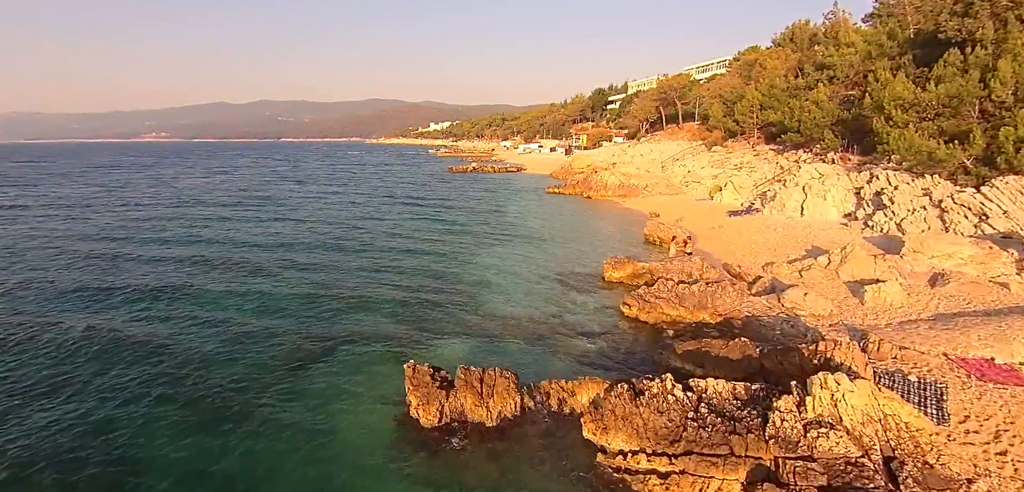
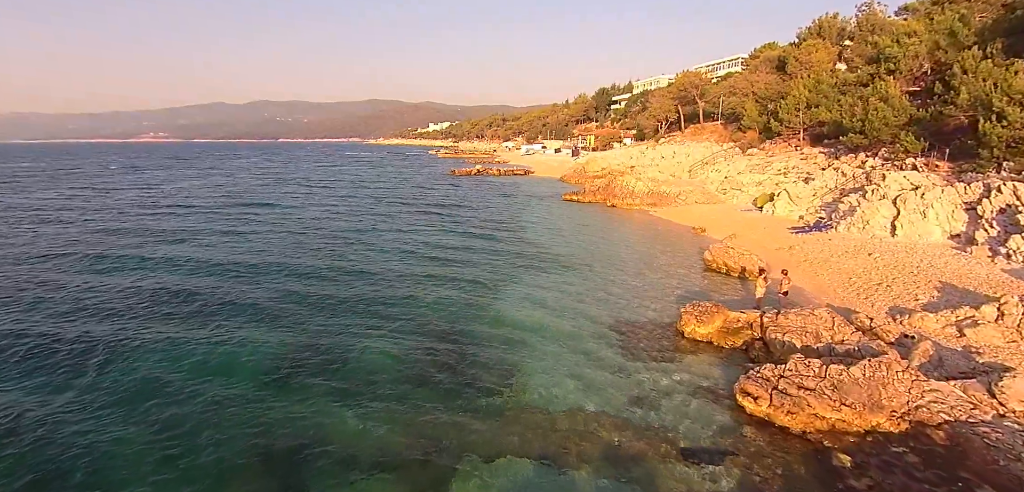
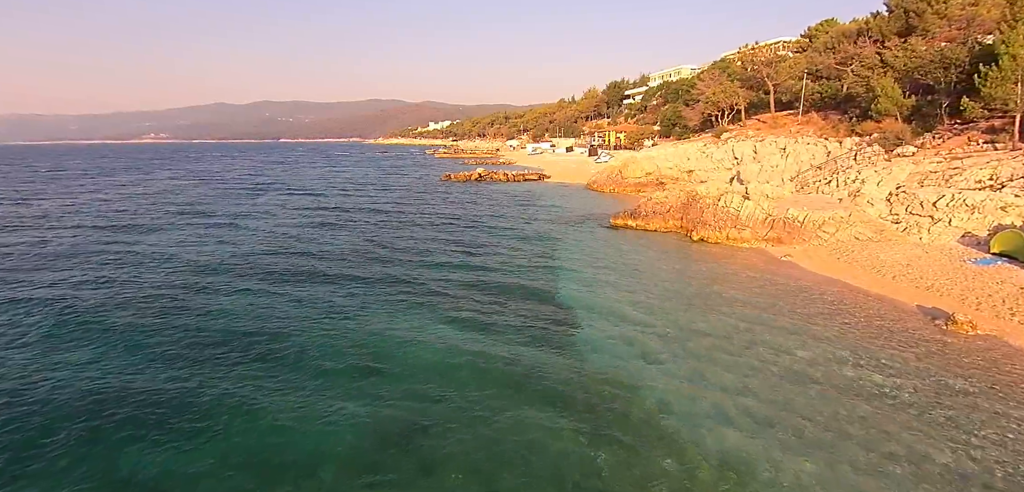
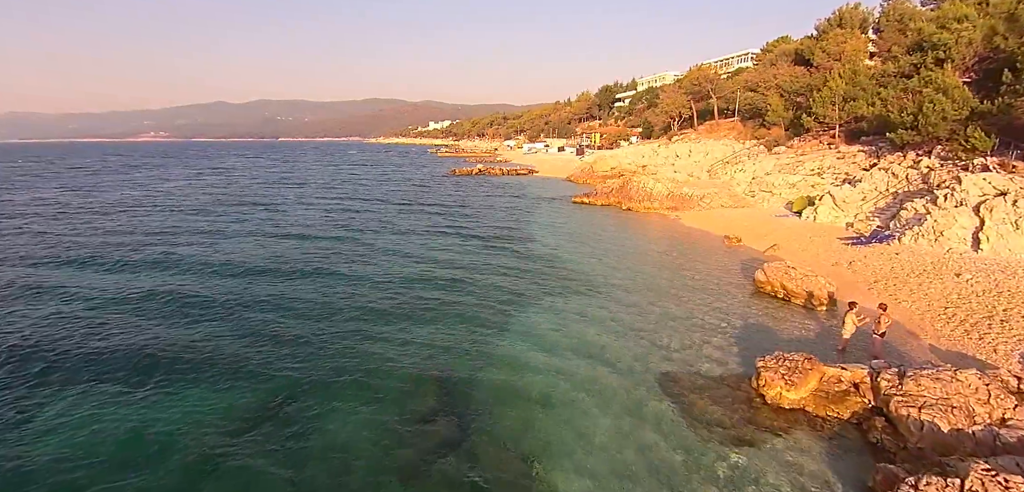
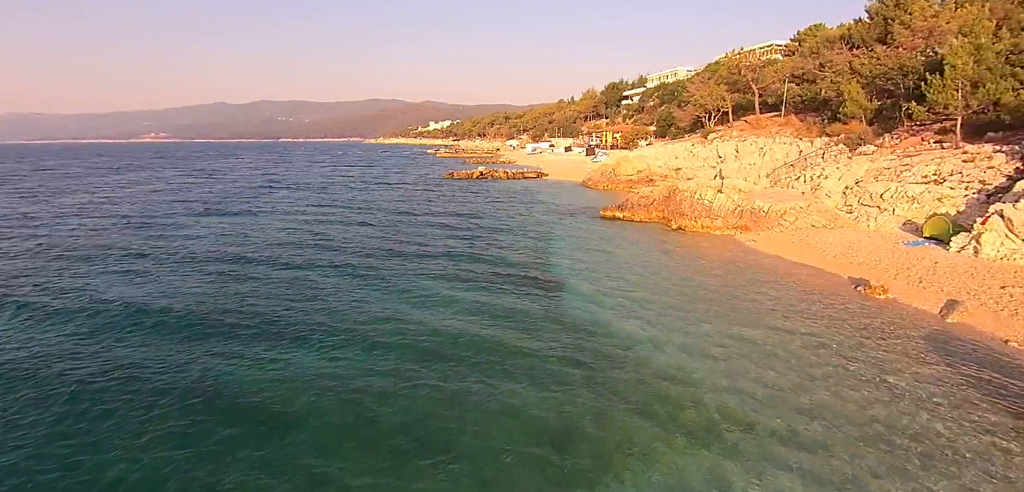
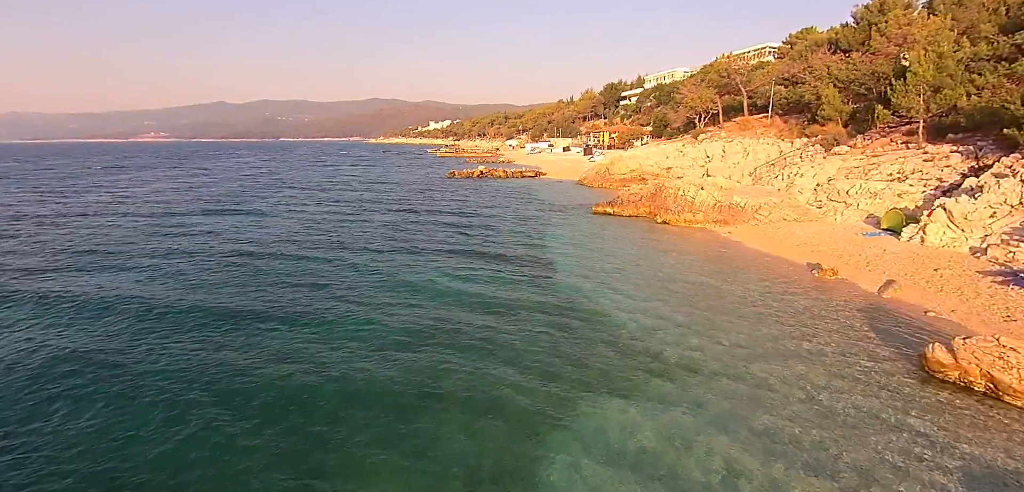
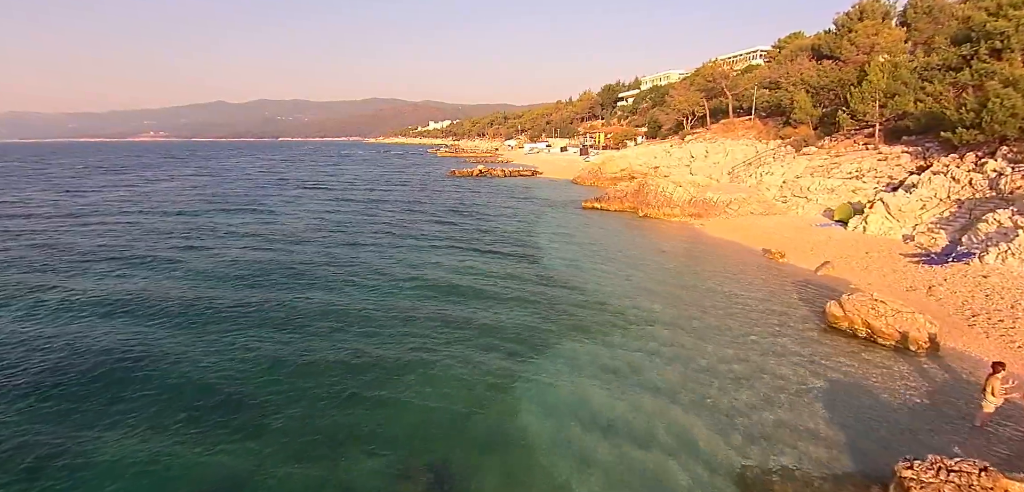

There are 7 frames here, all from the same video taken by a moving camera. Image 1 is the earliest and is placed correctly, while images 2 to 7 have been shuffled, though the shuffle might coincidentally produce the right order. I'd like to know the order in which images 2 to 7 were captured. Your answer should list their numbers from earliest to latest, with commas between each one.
2, 4, 7, 6, 5, 3
